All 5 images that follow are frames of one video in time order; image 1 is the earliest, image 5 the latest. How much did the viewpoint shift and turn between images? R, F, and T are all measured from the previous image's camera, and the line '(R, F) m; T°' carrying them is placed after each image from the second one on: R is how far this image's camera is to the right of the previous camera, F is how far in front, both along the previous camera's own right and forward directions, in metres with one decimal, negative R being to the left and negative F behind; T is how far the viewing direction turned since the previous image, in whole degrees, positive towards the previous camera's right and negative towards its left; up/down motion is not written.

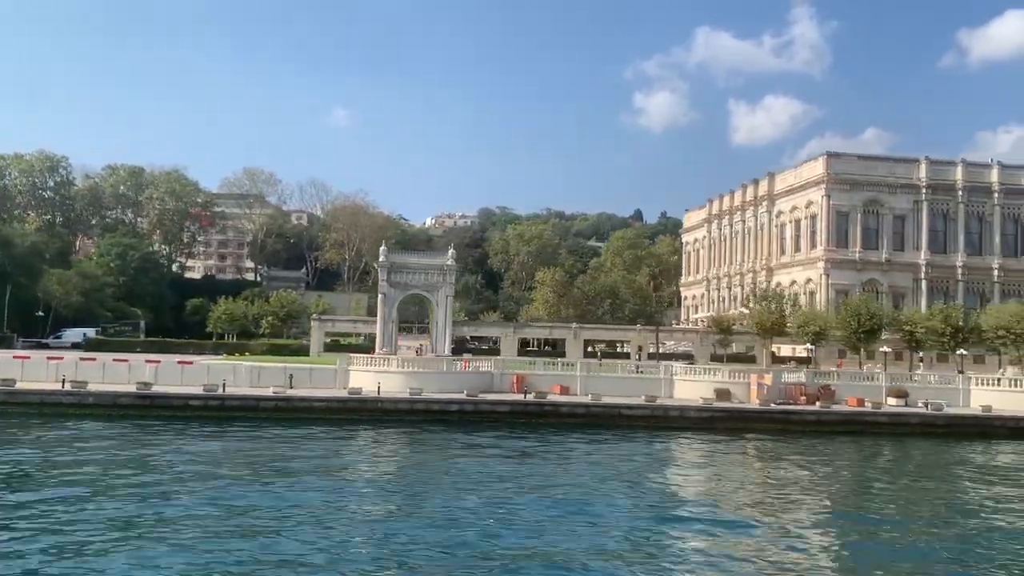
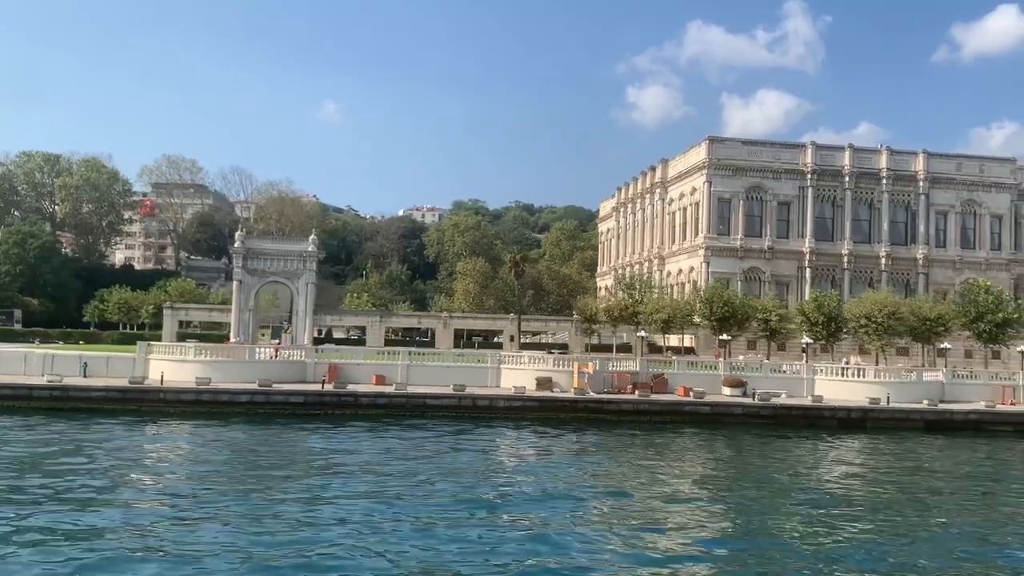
(+7.3, +1.5) m; 0°
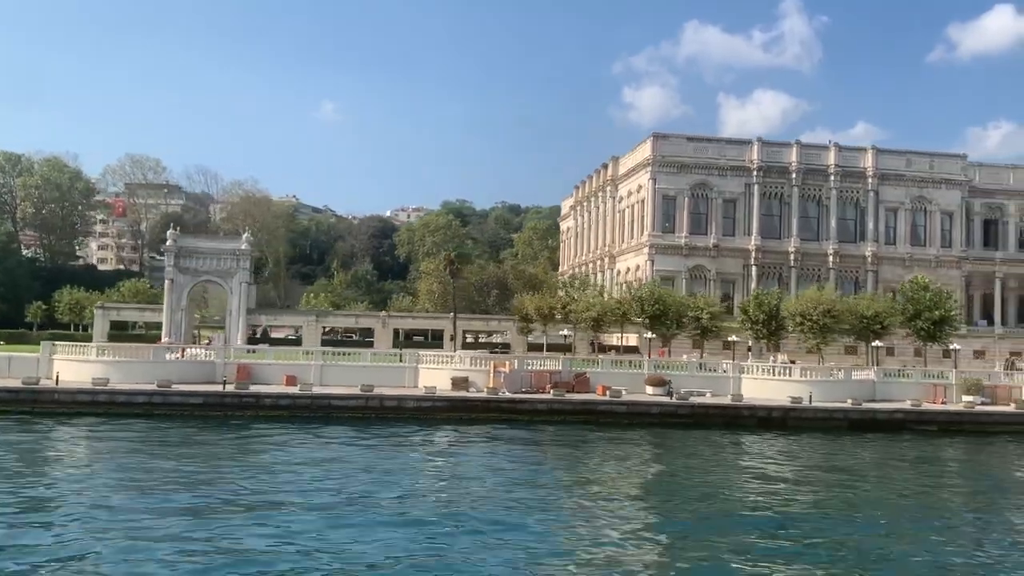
(+3.3, +0.7) m; 0°
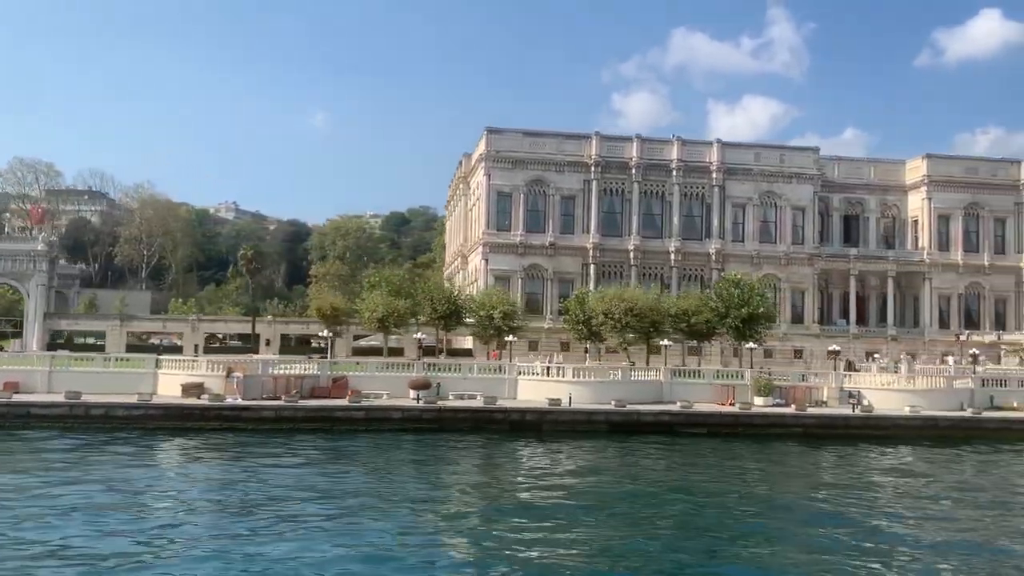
(+9.4, +2.0) m; +1°
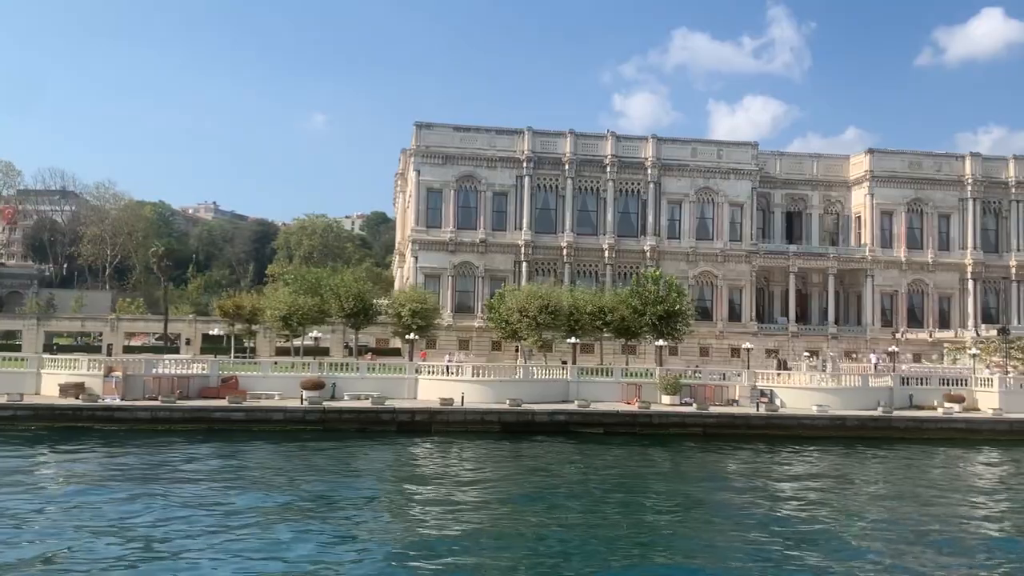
(+4.0, +0.9) m; 0°
